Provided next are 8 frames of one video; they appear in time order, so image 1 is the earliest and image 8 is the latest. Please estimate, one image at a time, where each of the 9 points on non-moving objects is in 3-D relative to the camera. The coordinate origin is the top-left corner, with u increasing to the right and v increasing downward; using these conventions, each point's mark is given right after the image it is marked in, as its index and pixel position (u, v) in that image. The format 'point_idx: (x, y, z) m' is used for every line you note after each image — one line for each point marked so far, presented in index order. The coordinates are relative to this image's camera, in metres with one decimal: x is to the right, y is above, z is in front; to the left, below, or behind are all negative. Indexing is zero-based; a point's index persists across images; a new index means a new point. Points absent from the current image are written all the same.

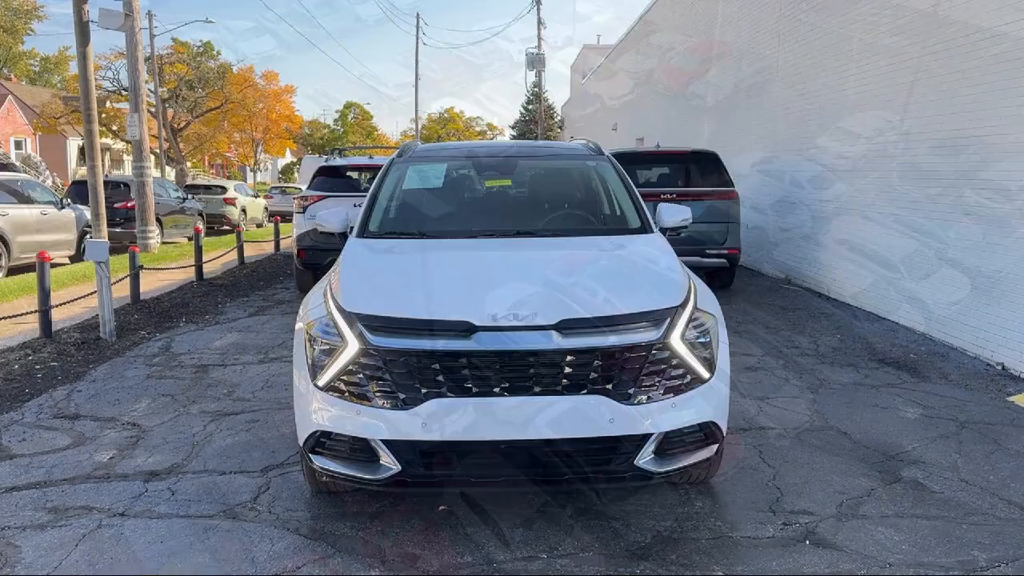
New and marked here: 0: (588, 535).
0: (+0.3, -1.0, +3.7) m
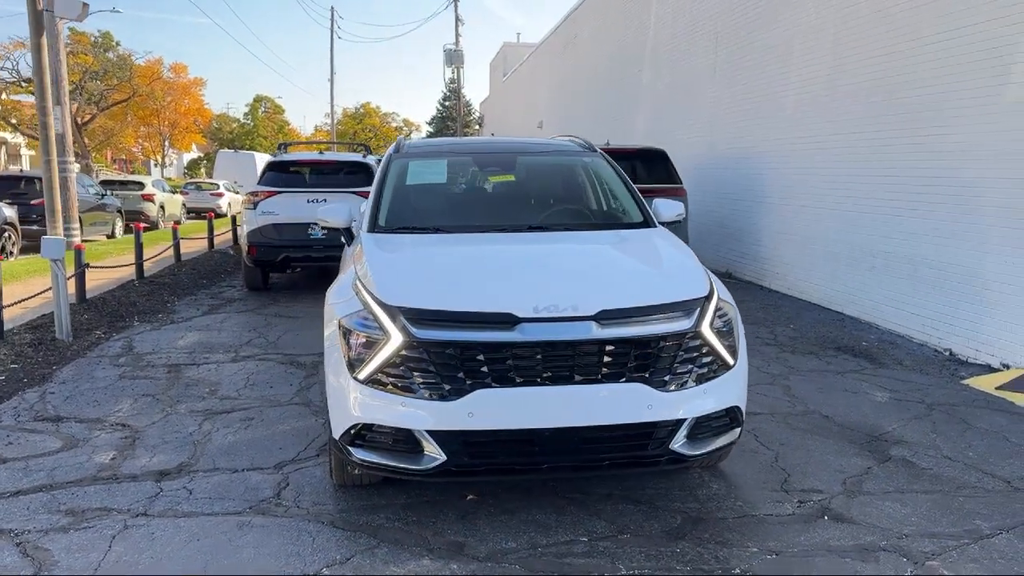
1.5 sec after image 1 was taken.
0: (+0.5, -1.0, +3.8) m
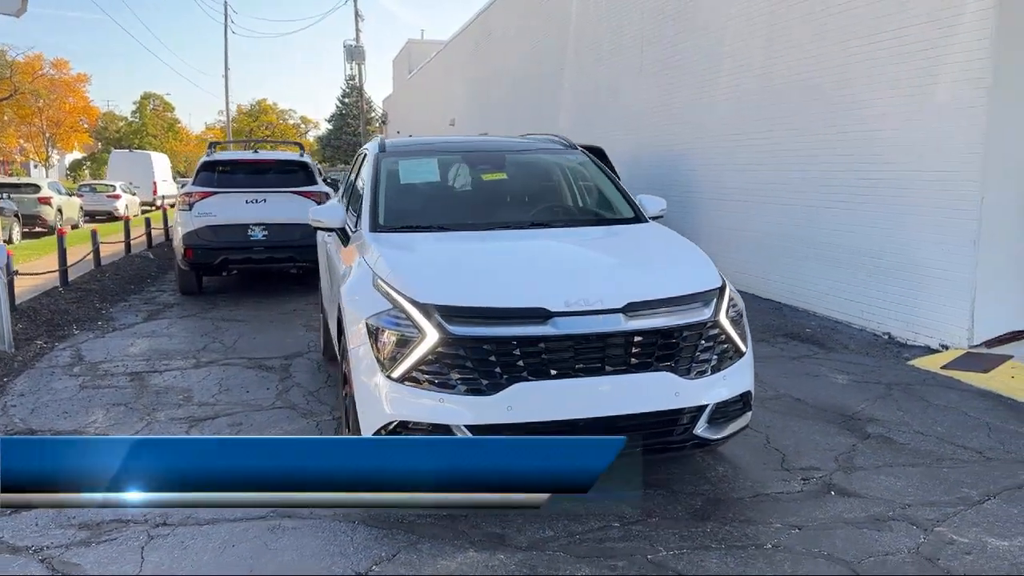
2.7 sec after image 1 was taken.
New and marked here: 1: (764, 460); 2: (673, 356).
0: (+0.6, -0.9, +4.0) m
1: (+1.3, -0.9, +4.5) m
2: (+0.7, -0.3, +3.8) m
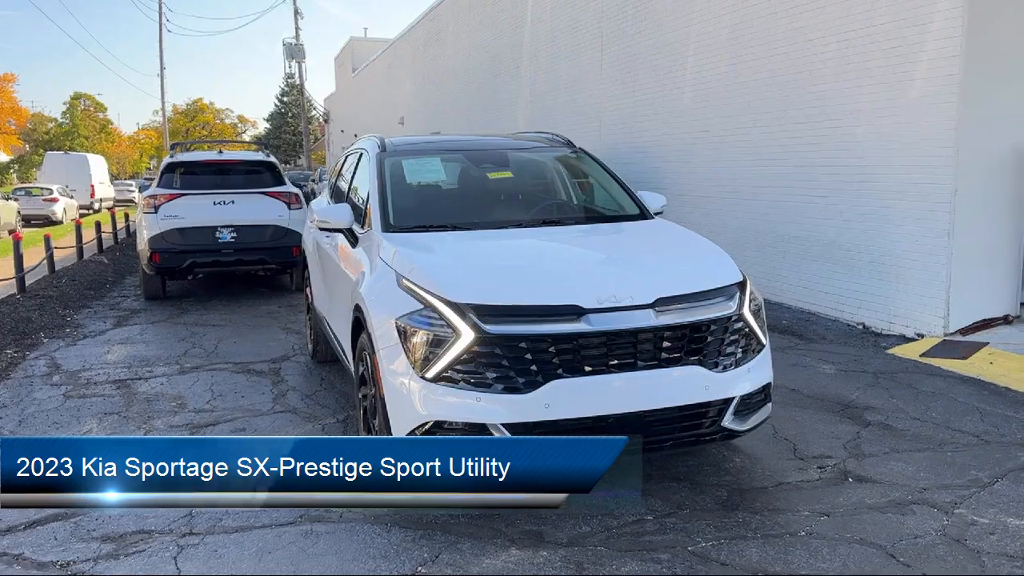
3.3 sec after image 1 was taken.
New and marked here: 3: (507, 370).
0: (+0.7, -0.9, +4.0) m
1: (+1.4, -0.8, +4.6) m
2: (+0.8, -0.3, +3.9) m
3: (0.0, -0.3, +3.6) m
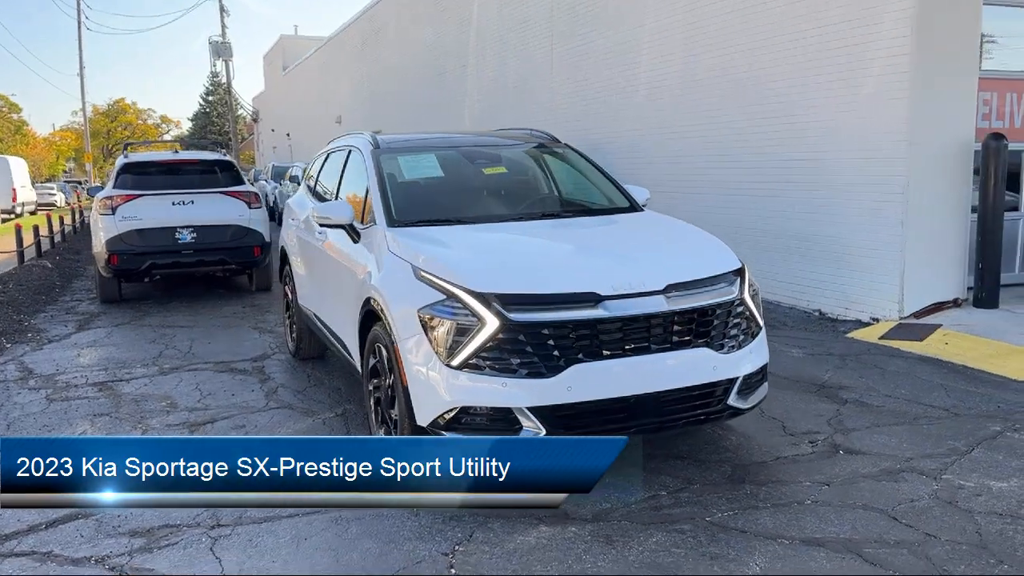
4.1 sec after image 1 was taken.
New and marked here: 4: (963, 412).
0: (+0.8, -0.9, +4.2) m
1: (+1.4, -0.8, +4.9) m
2: (+0.9, -0.2, +4.1) m
3: (+0.1, -0.3, +3.8) m
4: (+2.6, -0.7, +5.2) m
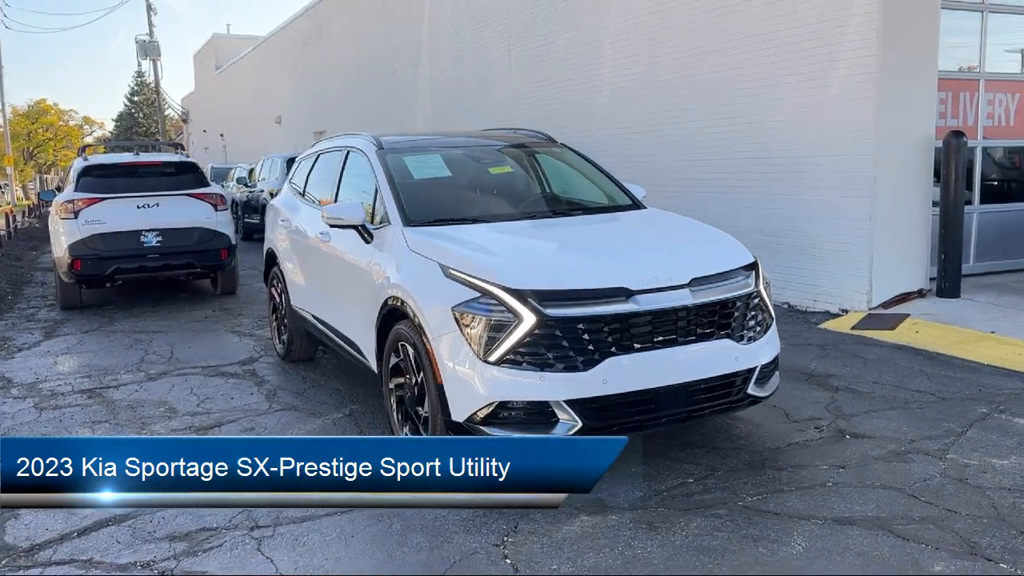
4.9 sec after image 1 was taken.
0: (+0.9, -0.8, +4.4) m
1: (+1.5, -0.7, +5.1) m
2: (+1.0, -0.2, +4.2) m
3: (+0.2, -0.3, +3.9) m
4: (+2.6, -0.7, +5.5) m
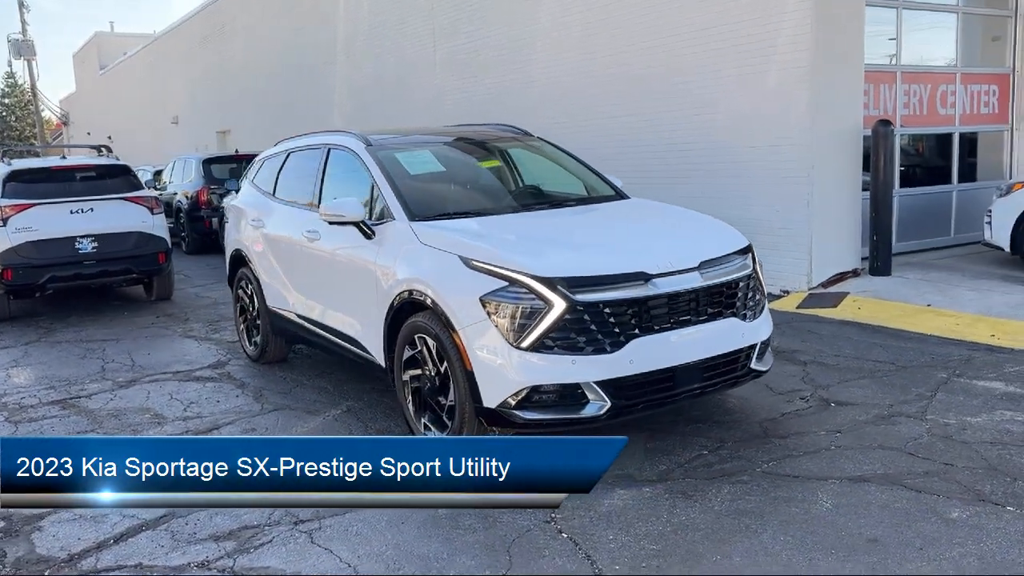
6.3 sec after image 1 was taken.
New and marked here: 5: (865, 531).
0: (+1.0, -0.7, +4.6) m
1: (+1.5, -0.6, +5.4) m
2: (+1.1, -0.1, +4.5) m
3: (+0.4, -0.2, +4.1) m
4: (+2.6, -0.5, +5.9) m
5: (+1.3, -0.9, +3.4) m
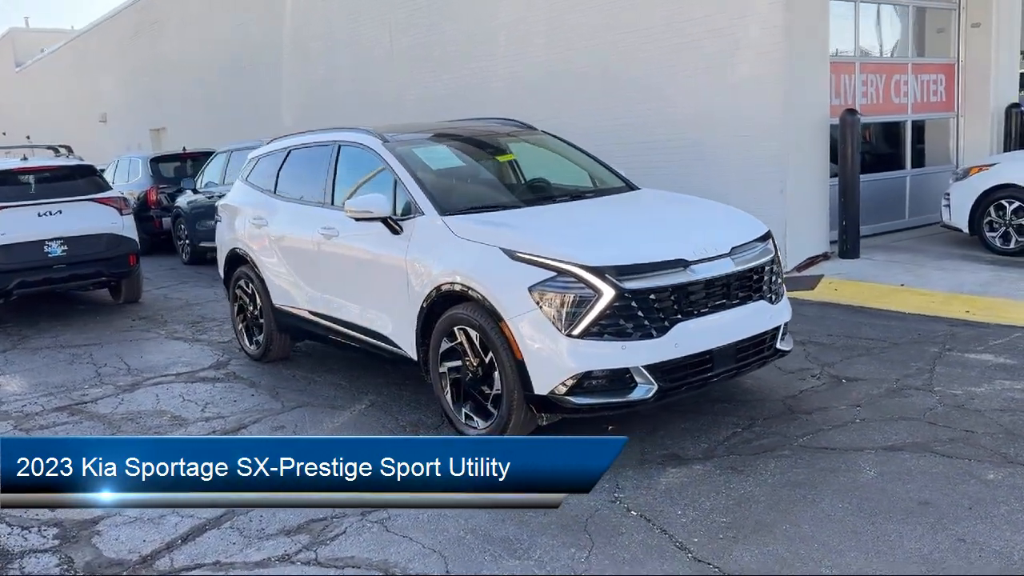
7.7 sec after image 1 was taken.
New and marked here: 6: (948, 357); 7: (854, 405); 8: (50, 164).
0: (+1.2, -0.7, +4.8) m
1: (+1.6, -0.5, +5.6) m
2: (+1.3, 0.0, +4.7) m
3: (+0.6, -0.1, +4.2) m
4: (+2.7, -0.4, +6.3) m
5: (+1.6, -0.8, +3.7) m
6: (+2.8, -0.4, +5.8) m
7: (+1.8, -0.6, +4.9) m
8: (-5.1, +1.3, +9.8) m
